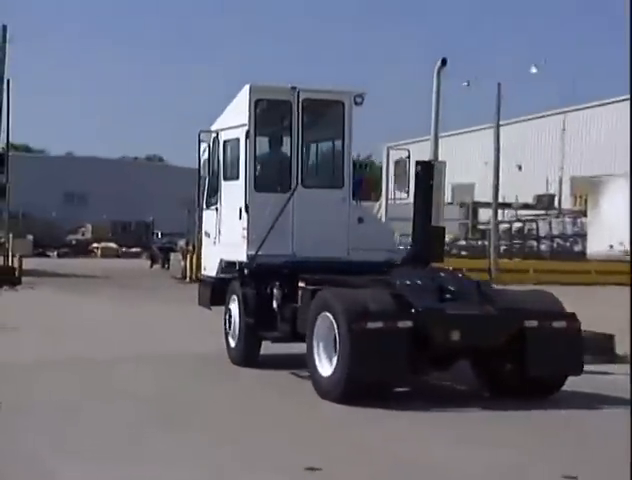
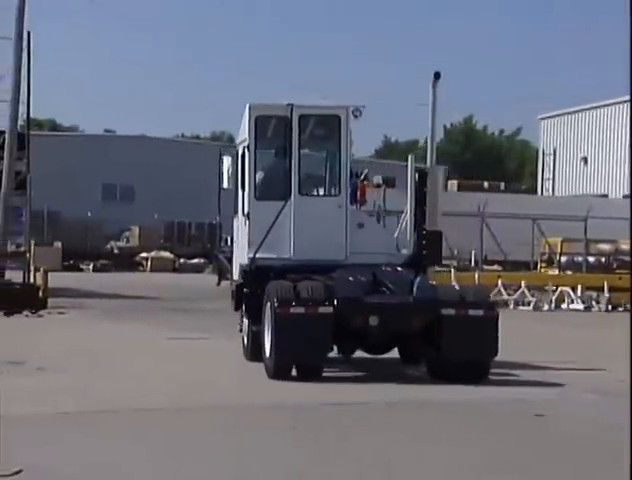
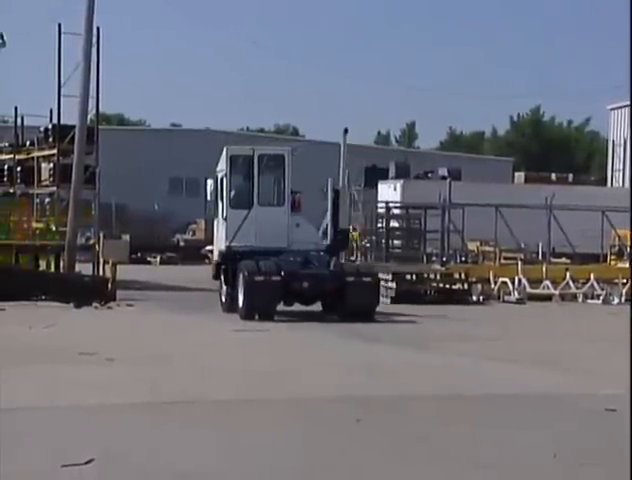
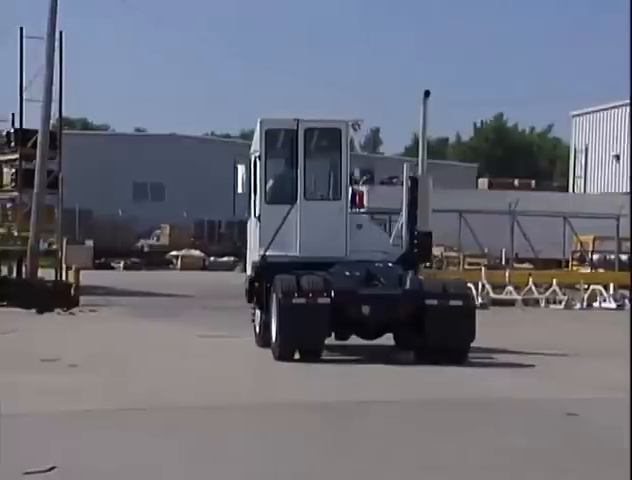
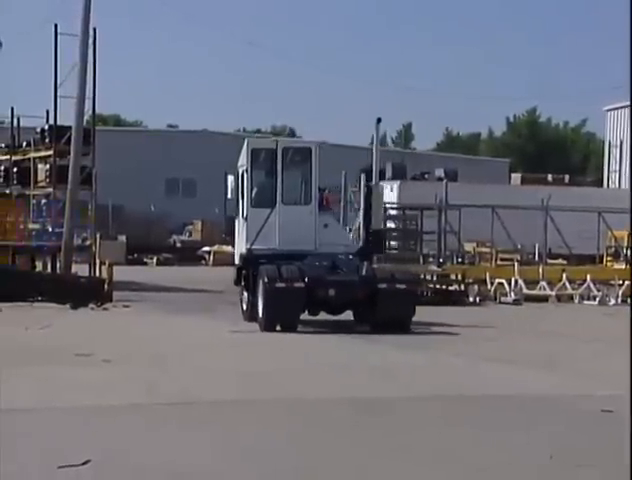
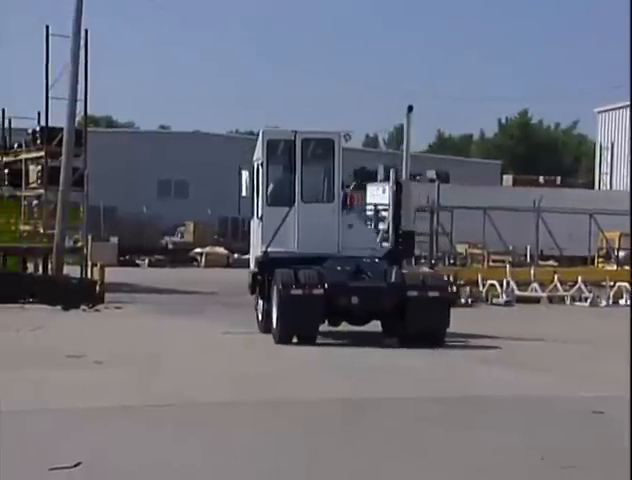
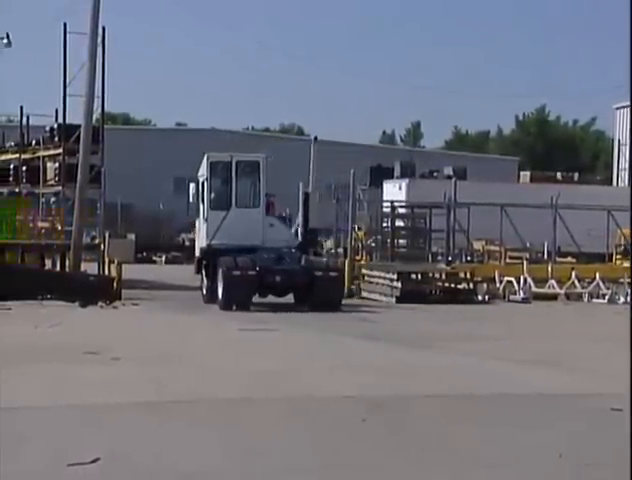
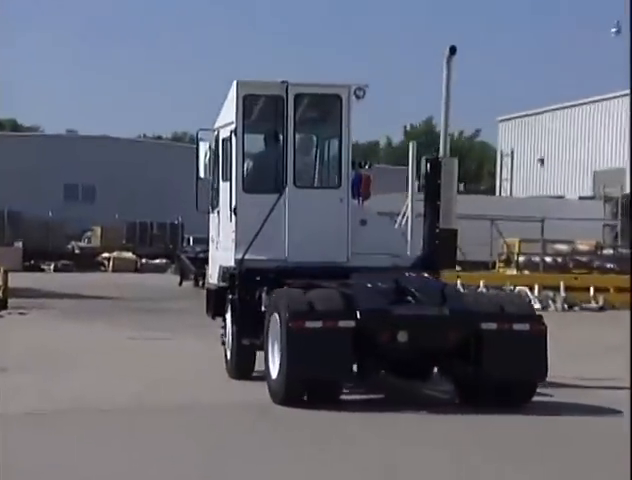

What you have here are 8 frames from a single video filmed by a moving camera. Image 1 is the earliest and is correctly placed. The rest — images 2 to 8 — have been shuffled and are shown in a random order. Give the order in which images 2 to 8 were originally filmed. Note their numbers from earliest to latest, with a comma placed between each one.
8, 2, 4, 6, 5, 3, 7
